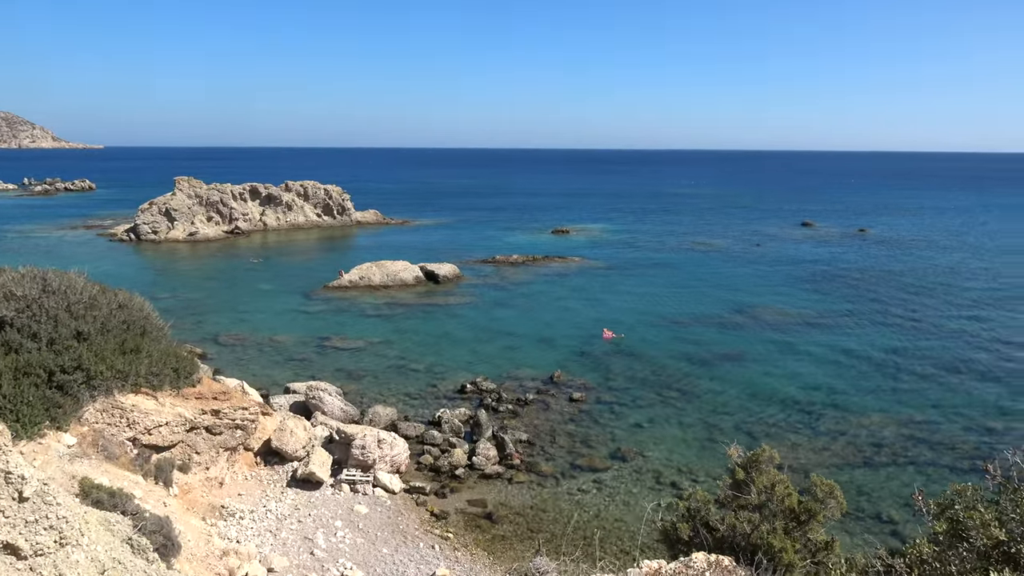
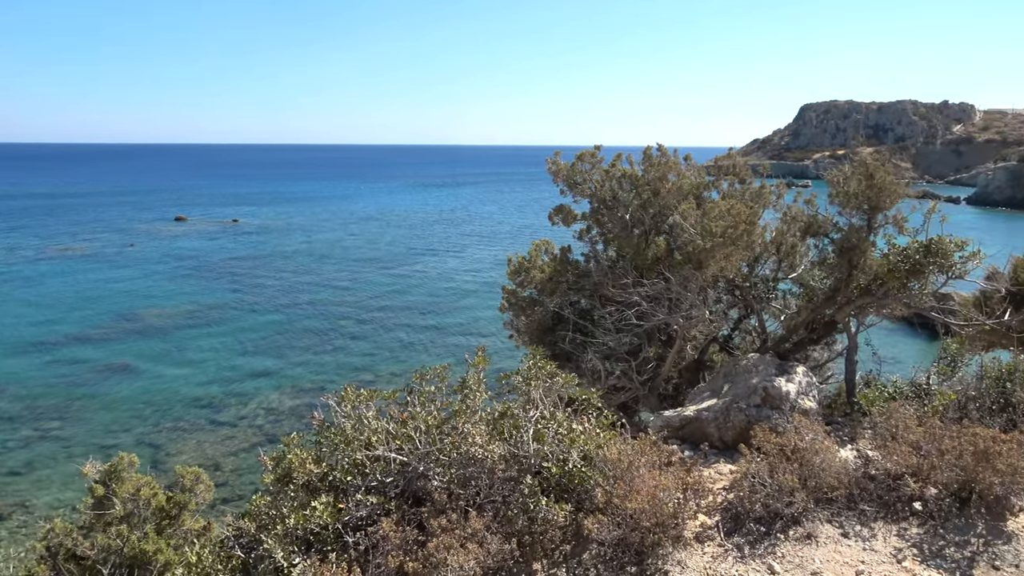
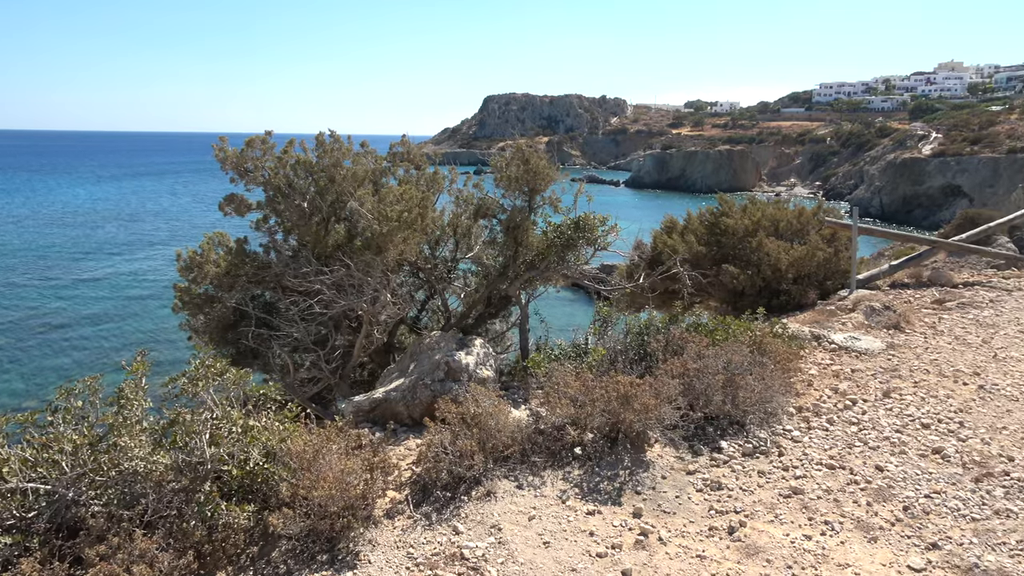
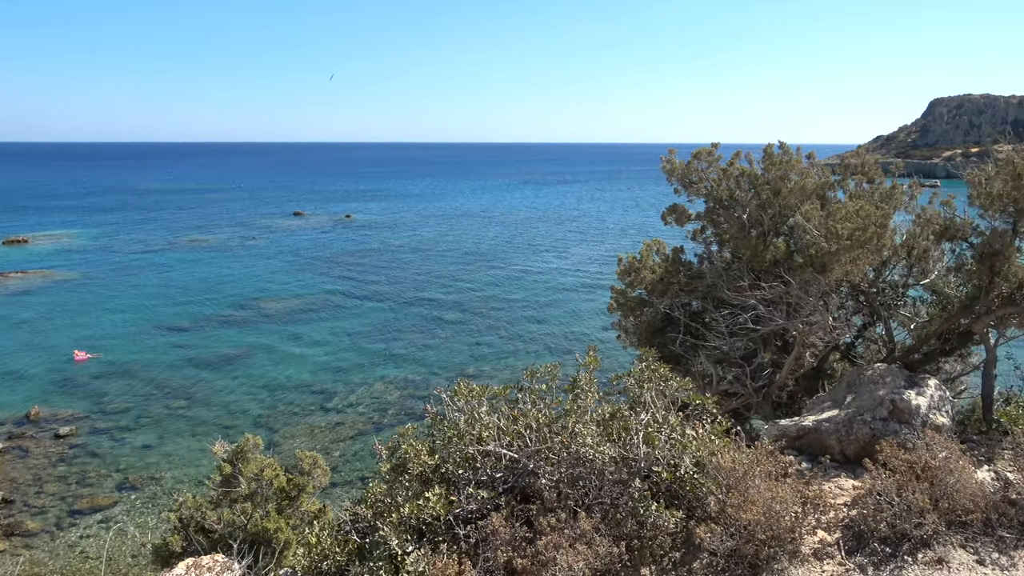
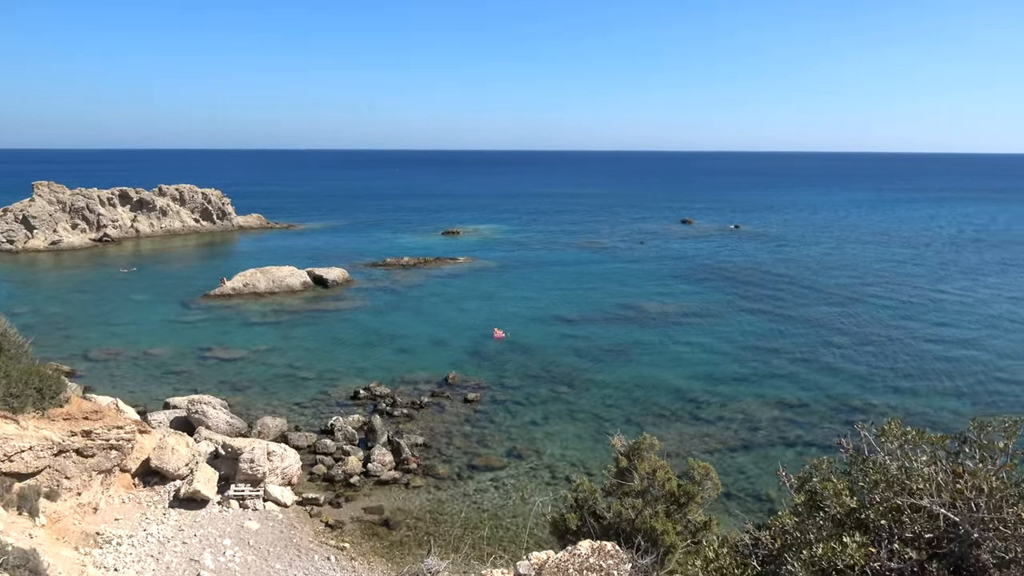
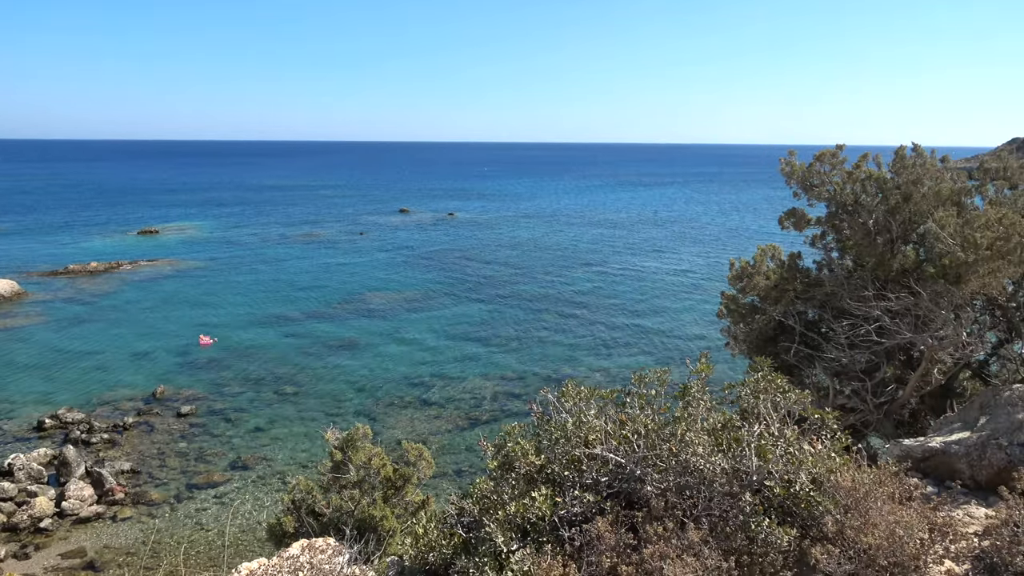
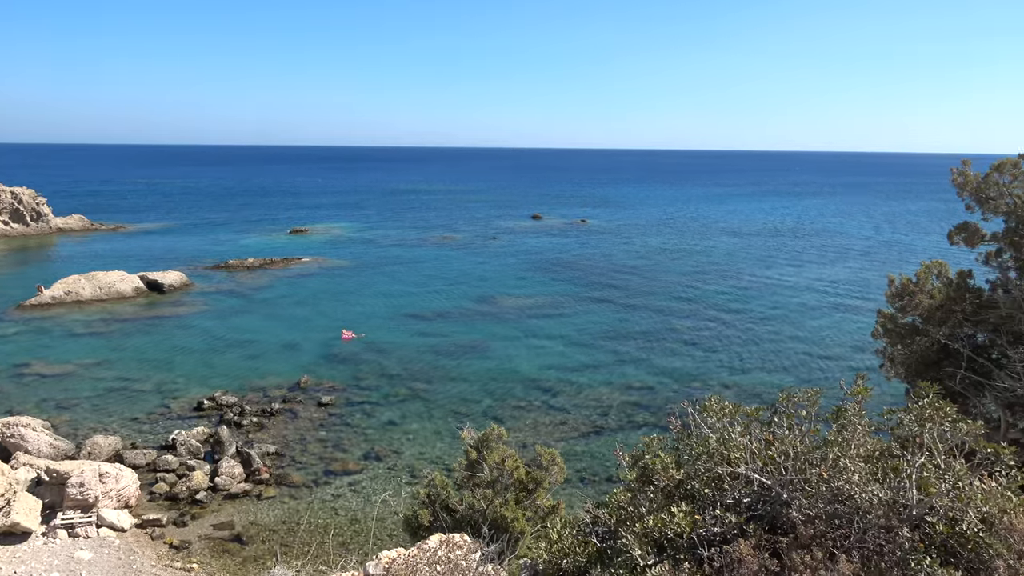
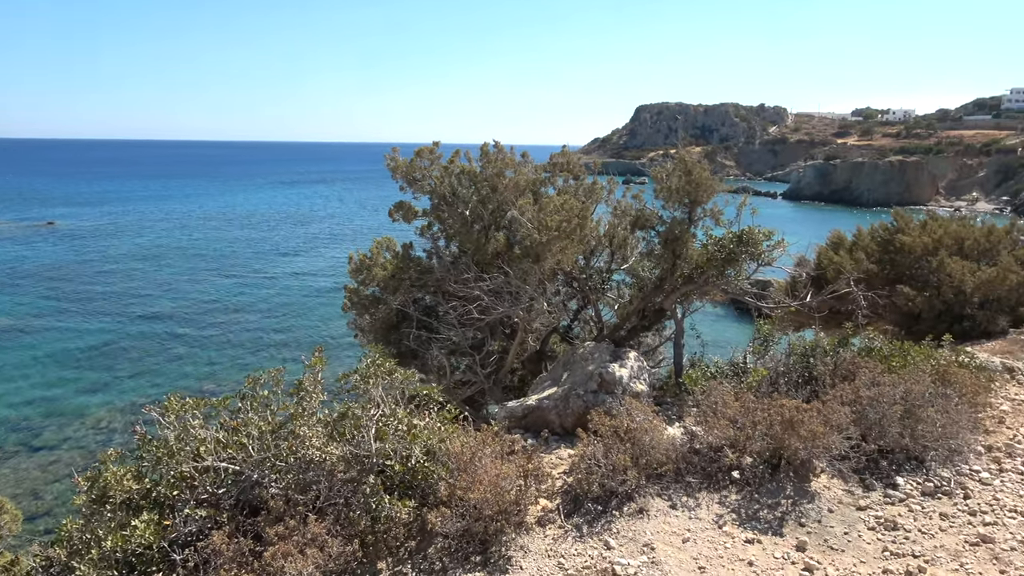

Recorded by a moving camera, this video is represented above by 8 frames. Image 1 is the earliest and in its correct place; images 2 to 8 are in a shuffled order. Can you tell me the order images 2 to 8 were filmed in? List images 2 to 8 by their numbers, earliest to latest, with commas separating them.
5, 7, 6, 4, 2, 8, 3
